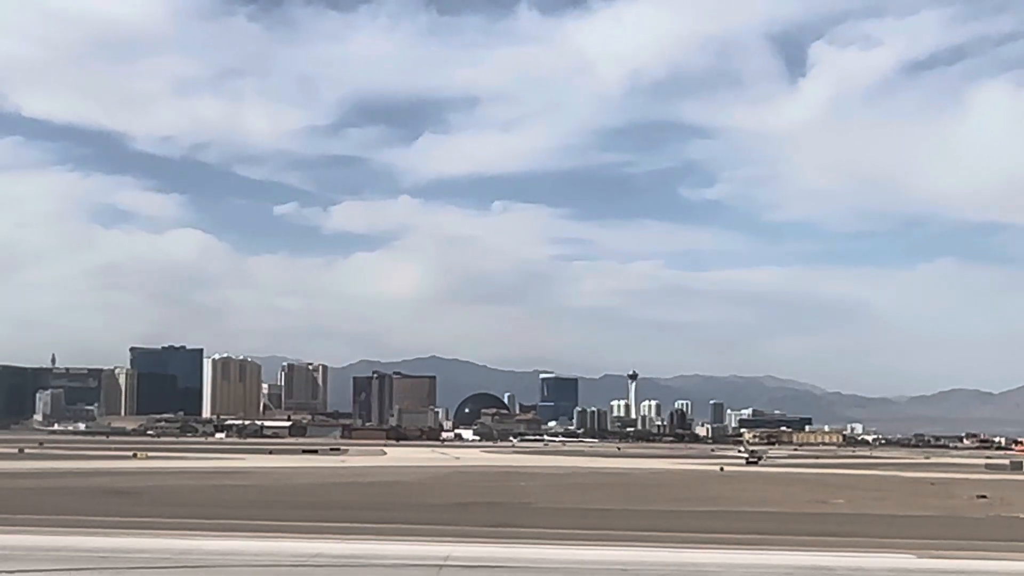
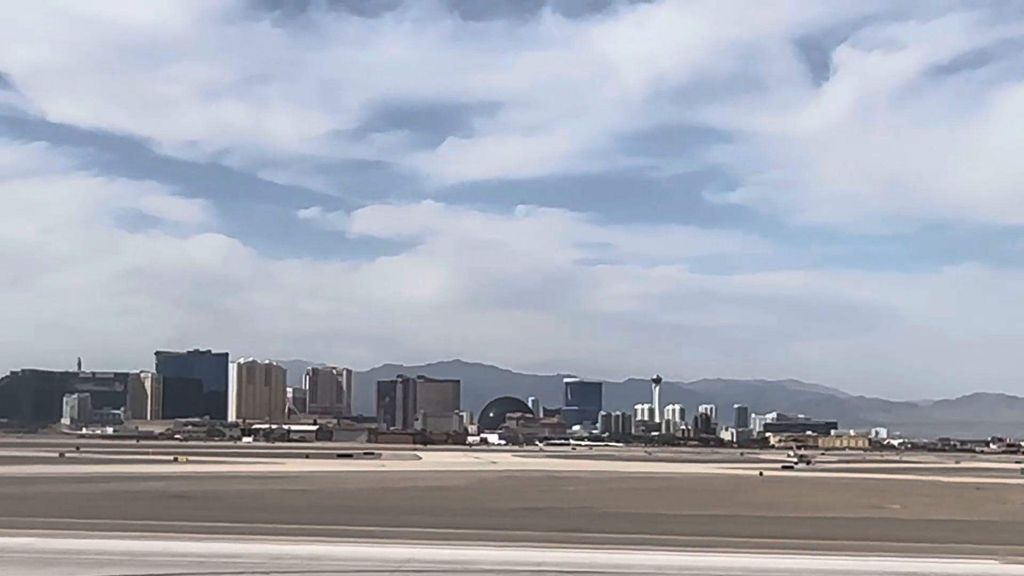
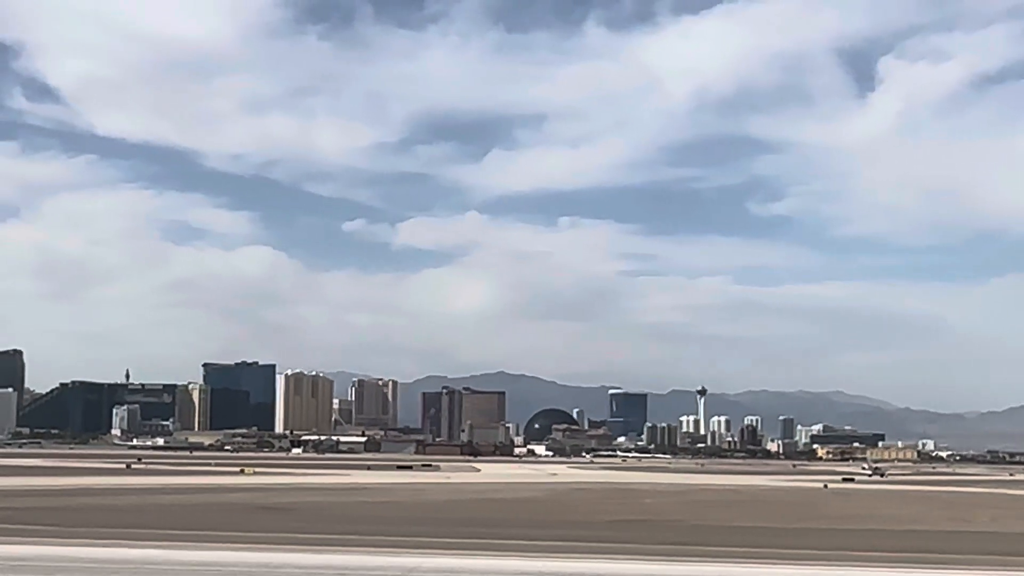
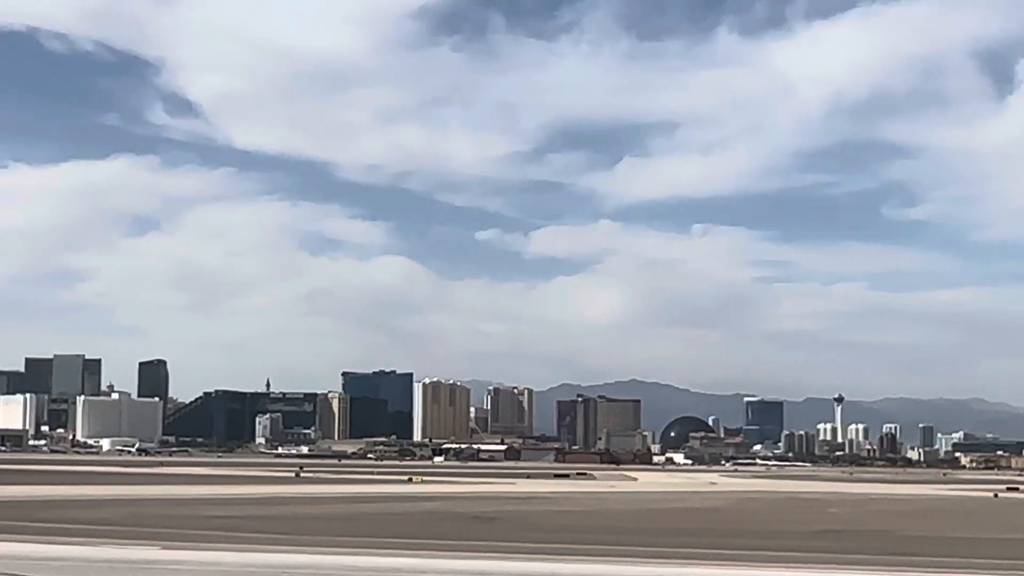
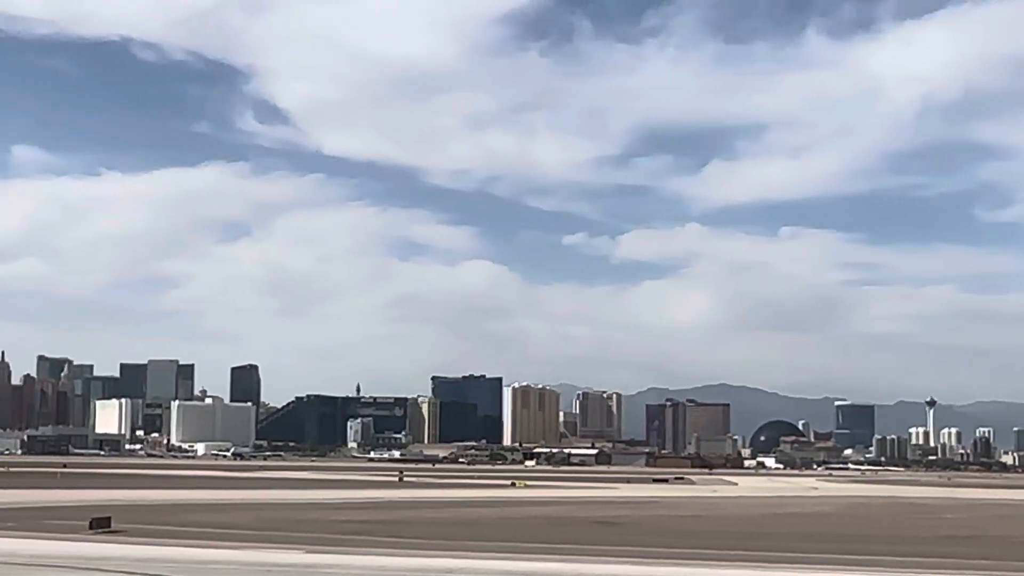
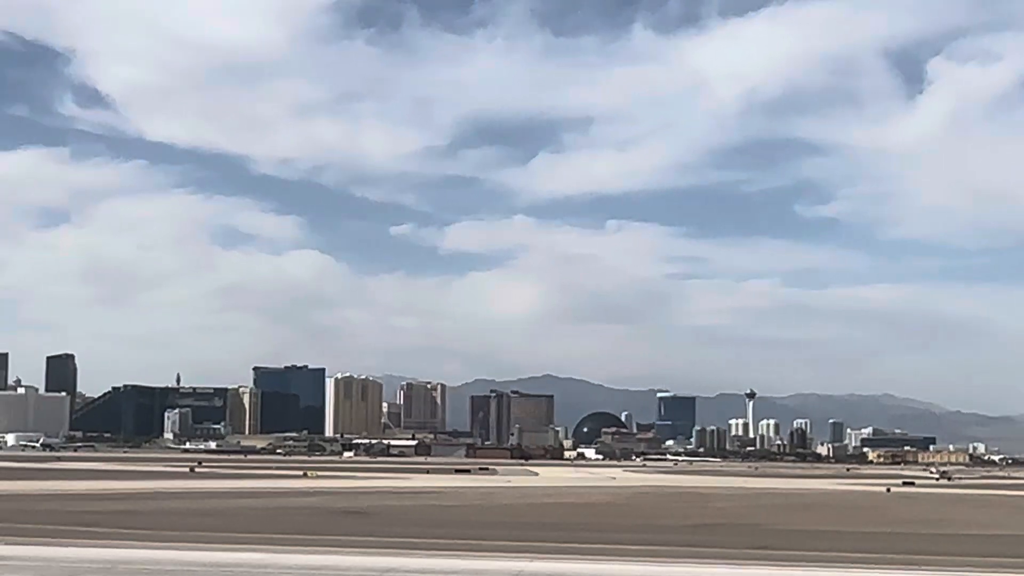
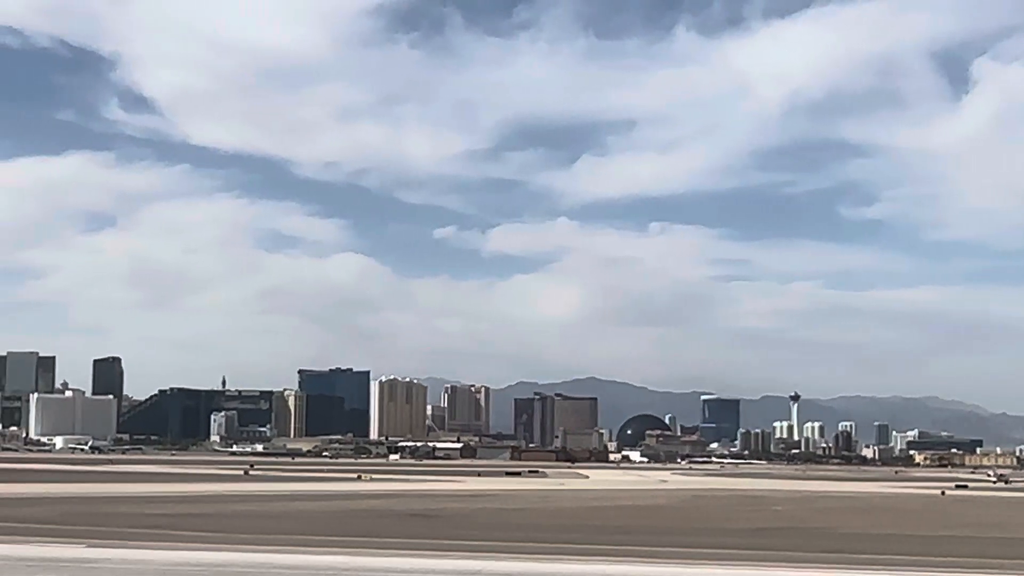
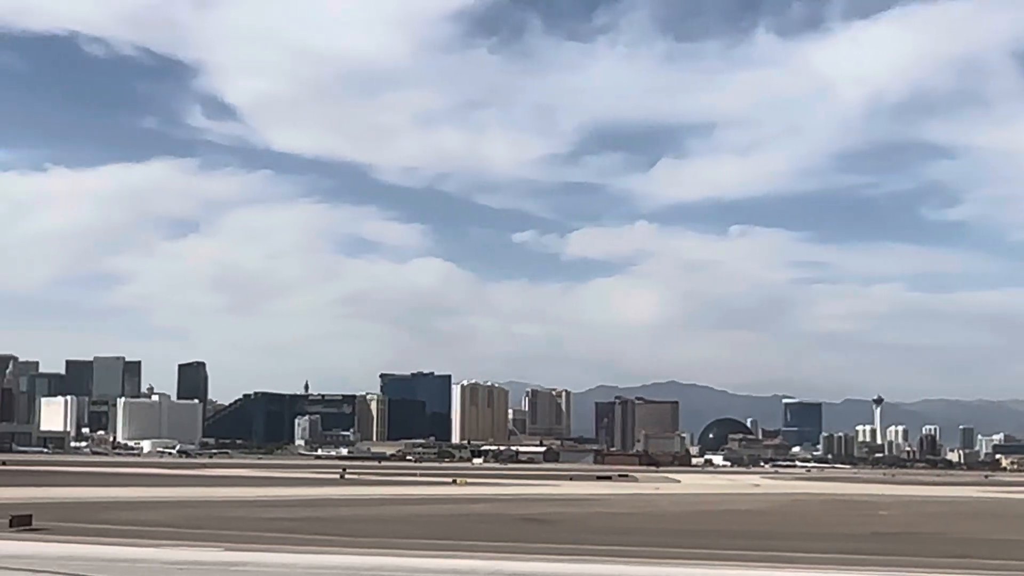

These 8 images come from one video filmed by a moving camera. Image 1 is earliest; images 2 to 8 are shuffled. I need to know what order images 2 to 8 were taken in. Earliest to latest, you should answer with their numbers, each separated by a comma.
2, 3, 6, 7, 4, 8, 5
